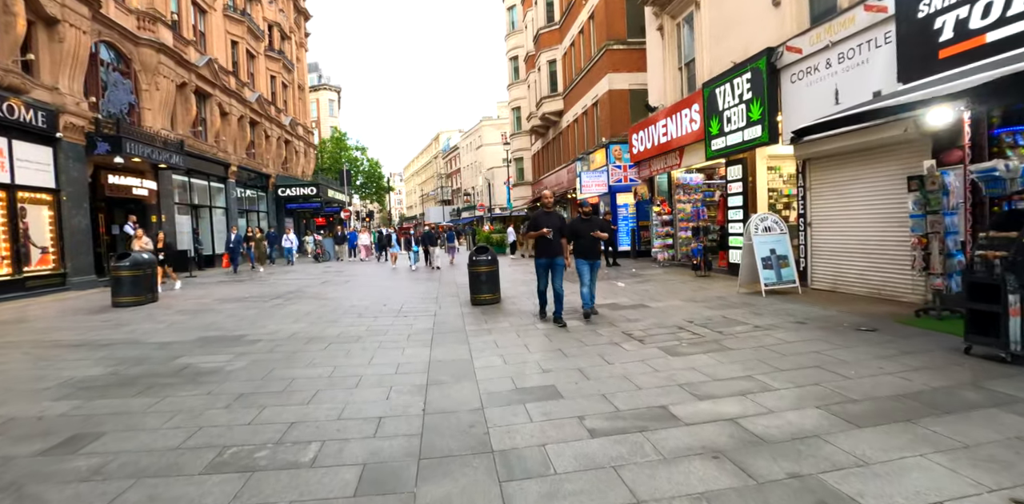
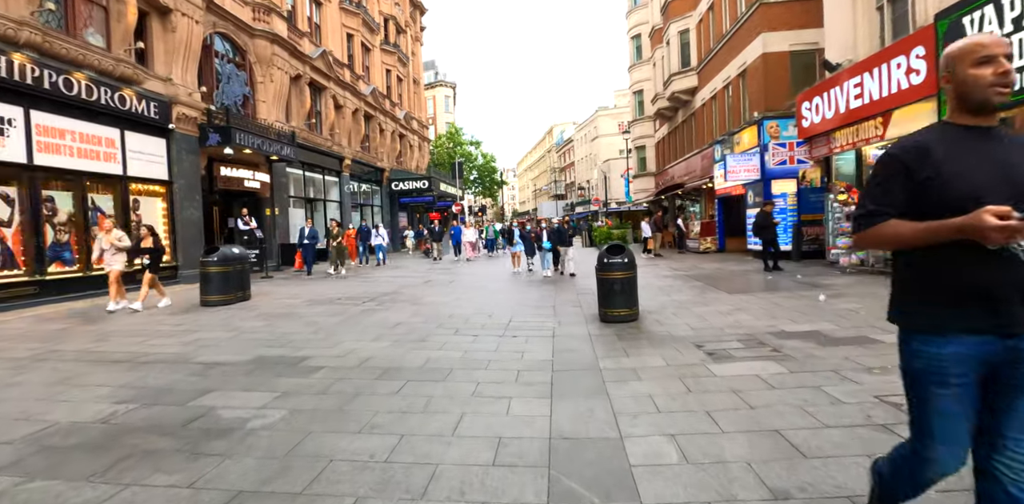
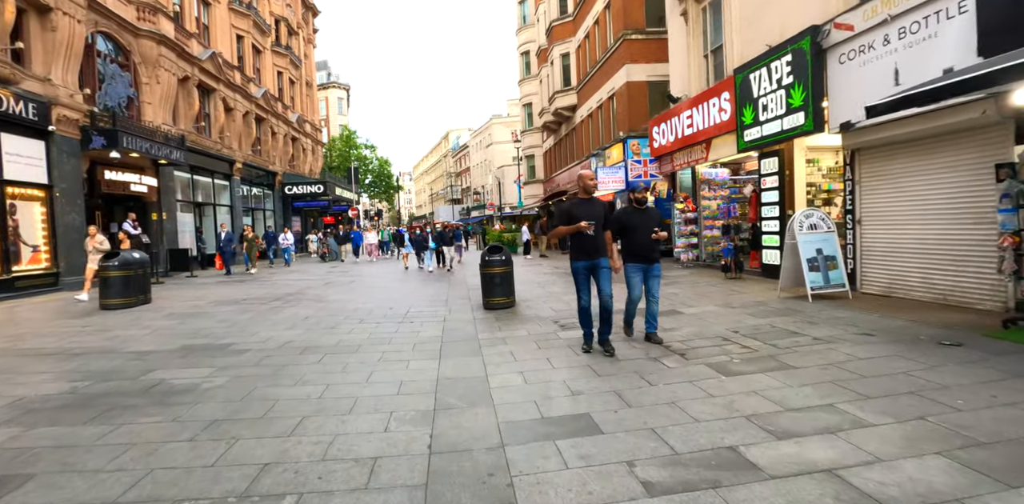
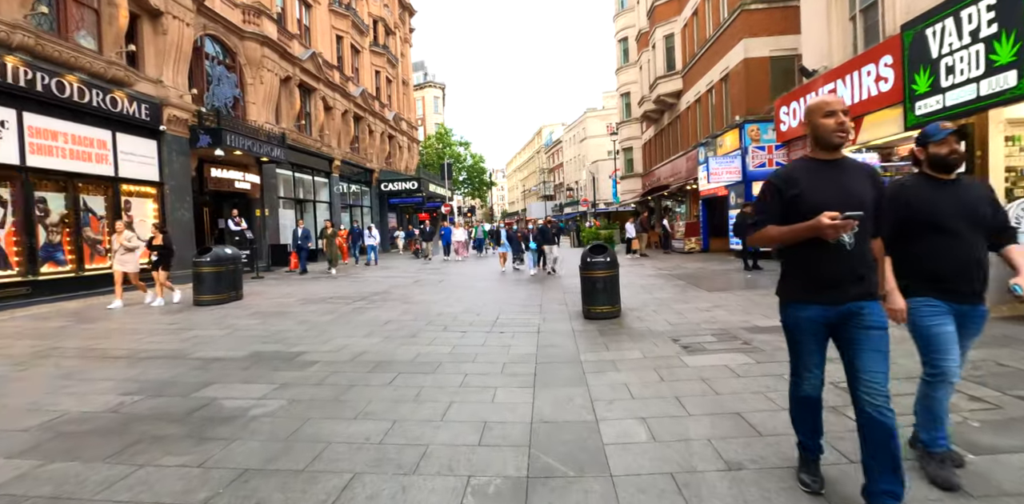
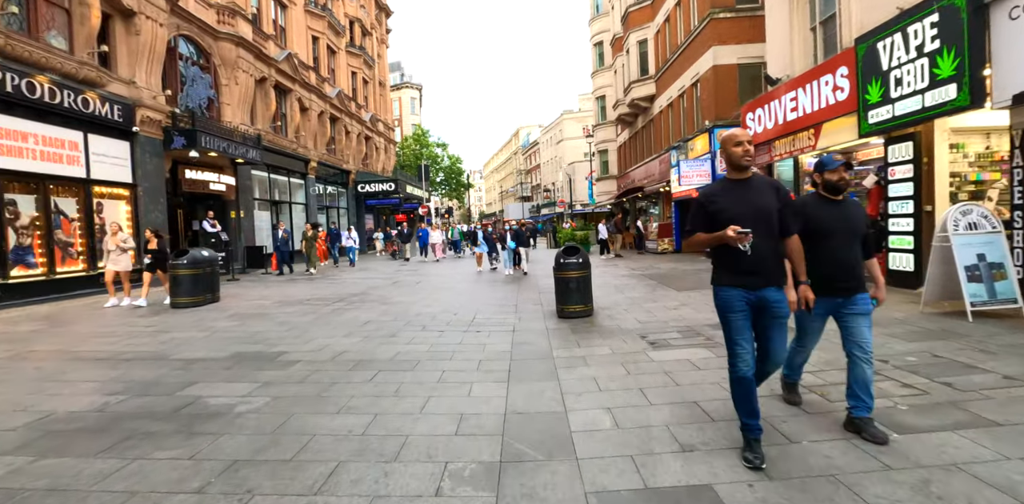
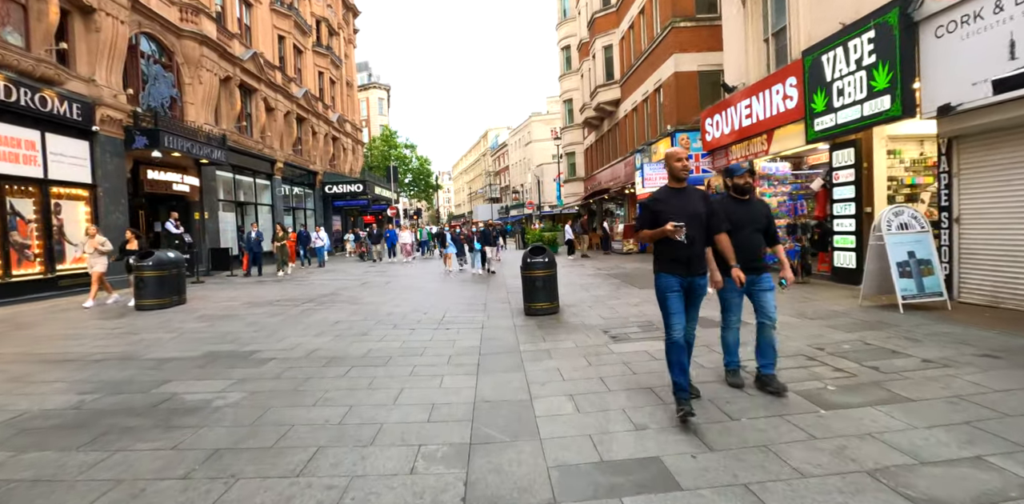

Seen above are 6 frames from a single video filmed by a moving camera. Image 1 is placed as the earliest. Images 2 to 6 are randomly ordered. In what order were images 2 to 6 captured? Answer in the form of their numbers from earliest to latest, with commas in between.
3, 6, 5, 4, 2
